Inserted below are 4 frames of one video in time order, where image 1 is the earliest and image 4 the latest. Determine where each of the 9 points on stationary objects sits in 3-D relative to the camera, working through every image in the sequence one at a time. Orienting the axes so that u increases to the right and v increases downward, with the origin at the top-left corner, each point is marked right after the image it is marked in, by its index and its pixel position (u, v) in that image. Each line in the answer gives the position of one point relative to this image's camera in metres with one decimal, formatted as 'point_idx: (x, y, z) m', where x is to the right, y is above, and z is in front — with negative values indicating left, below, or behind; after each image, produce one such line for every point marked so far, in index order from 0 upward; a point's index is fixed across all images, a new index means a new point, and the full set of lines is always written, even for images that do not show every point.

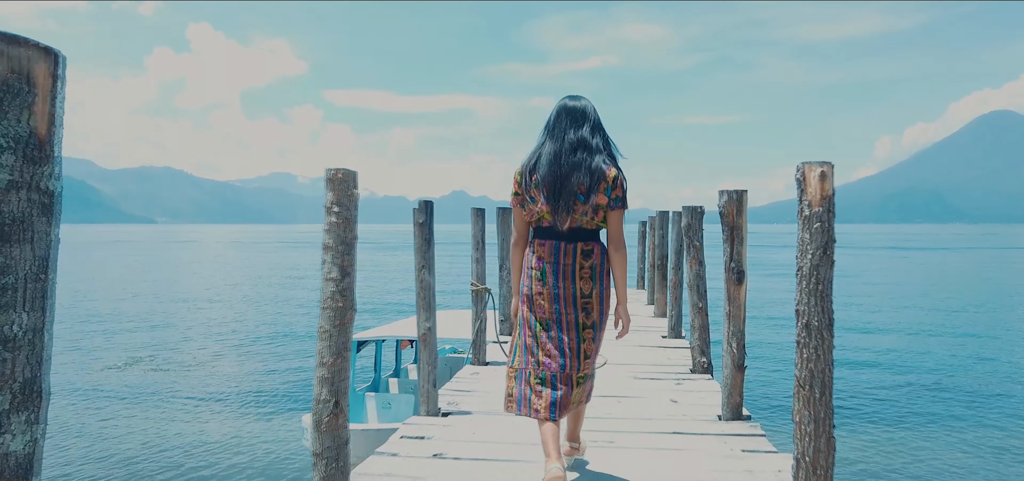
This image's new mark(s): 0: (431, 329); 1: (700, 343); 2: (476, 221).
0: (-0.7, -0.8, +5.4) m
1: (+2.1, -1.2, +7.2) m
2: (-0.4, +0.2, +7.6) m
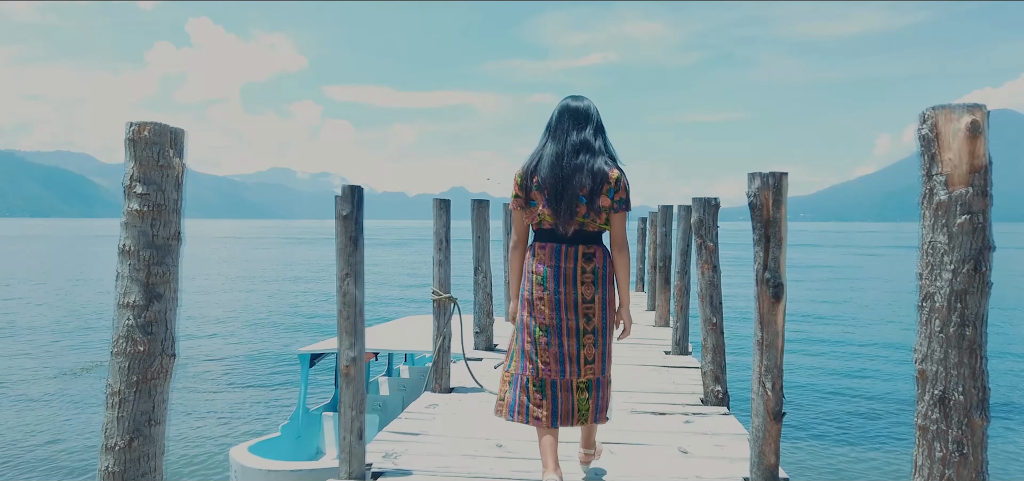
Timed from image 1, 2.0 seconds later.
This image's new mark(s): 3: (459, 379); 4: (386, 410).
0: (-1.0, -0.7, +4.0) m
1: (+1.9, -1.2, +5.8) m
2: (-0.7, +0.3, +6.2) m
3: (-0.5, -1.4, +6.5) m
4: (-2.0, -2.7, +9.9) m
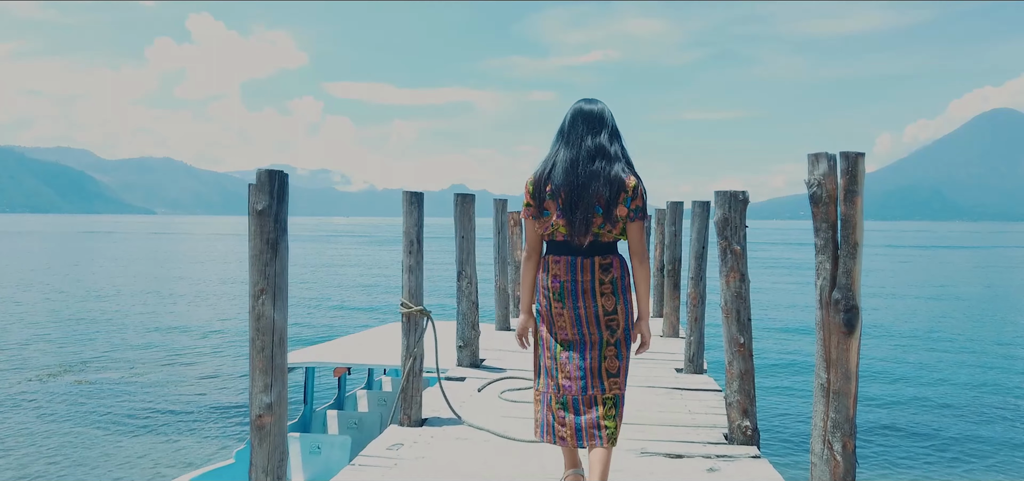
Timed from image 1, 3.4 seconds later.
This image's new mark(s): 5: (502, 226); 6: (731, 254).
0: (-1.1, -0.8, +3.0) m
1: (+1.7, -1.2, +4.8) m
2: (-0.8, +0.2, +5.2) m
3: (-0.7, -1.4, +5.5) m
4: (-2.1, -2.6, +8.9) m
5: (-0.2, +0.2, +9.5) m
6: (+1.7, -0.1, +4.8) m
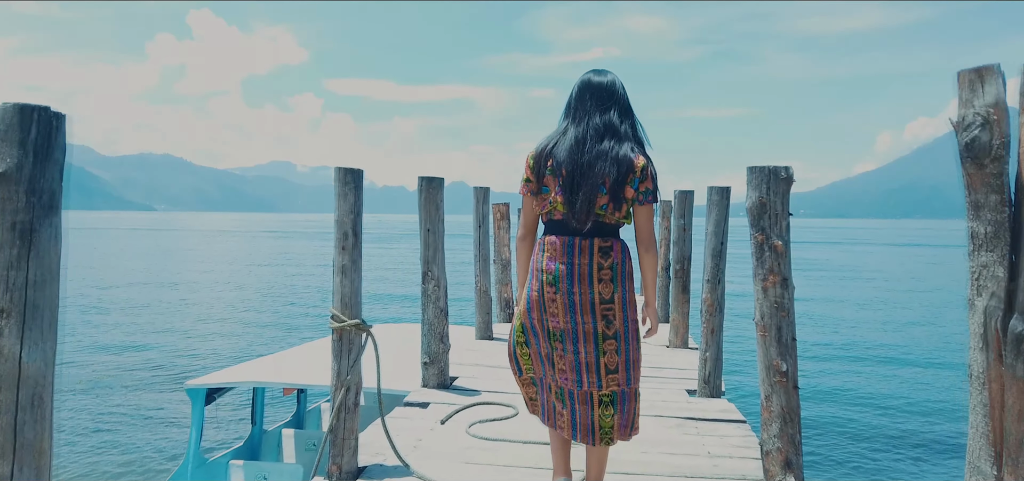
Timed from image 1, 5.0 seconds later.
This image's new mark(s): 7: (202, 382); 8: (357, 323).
0: (-1.3, -0.7, +1.7) m
1: (+1.5, -1.1, +3.6) m
2: (-1.0, +0.3, +3.9) m
3: (-0.9, -1.4, +4.3) m
4: (-2.3, -2.6, +7.7) m
5: (-0.4, +0.3, +8.3) m
6: (+1.5, -0.1, +3.6) m
7: (-3.2, -1.5, +6.6) m
8: (-0.9, -0.5, +3.8) m
